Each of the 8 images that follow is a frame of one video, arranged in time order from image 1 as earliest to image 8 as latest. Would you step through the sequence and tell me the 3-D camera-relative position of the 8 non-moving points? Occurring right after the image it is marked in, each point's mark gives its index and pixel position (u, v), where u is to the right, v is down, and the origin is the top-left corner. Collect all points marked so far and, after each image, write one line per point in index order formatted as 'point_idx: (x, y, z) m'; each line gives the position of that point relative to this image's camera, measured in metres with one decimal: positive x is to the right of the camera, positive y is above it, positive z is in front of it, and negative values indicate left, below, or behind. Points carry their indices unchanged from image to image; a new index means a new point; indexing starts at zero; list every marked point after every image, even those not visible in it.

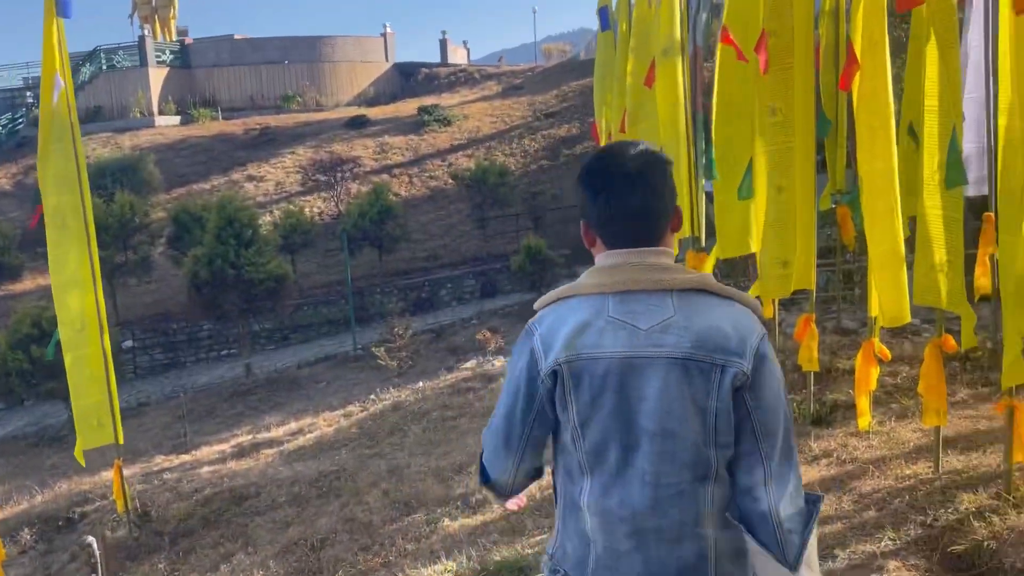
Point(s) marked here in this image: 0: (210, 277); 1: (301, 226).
0: (-4.3, +0.2, +12.0) m
1: (-4.1, +1.2, +16.4) m
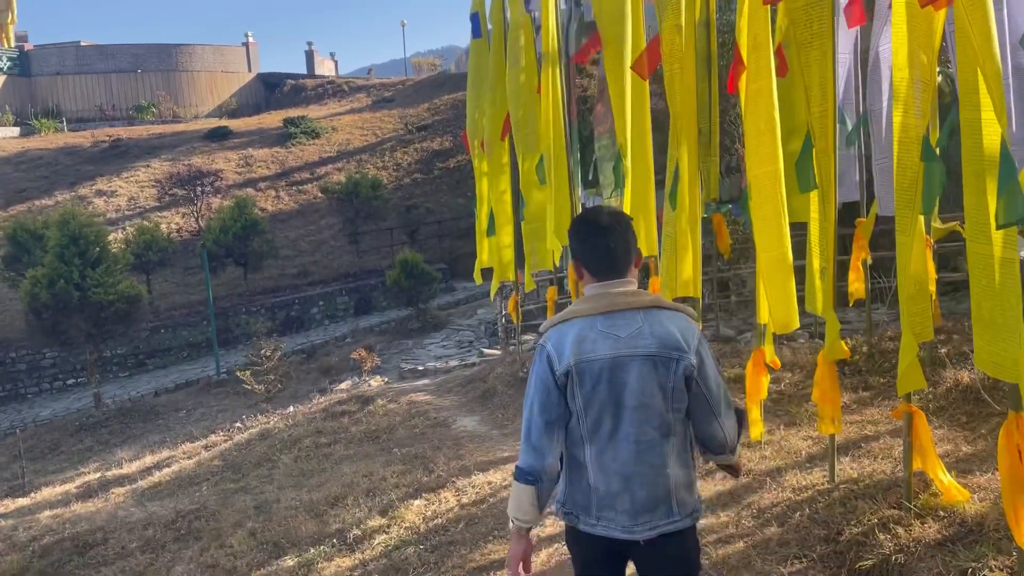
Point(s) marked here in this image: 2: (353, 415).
0: (-6.0, -0.2, +10.9) m
1: (-6.5, +0.8, +15.3) m
2: (-1.4, -1.1, +7.5) m
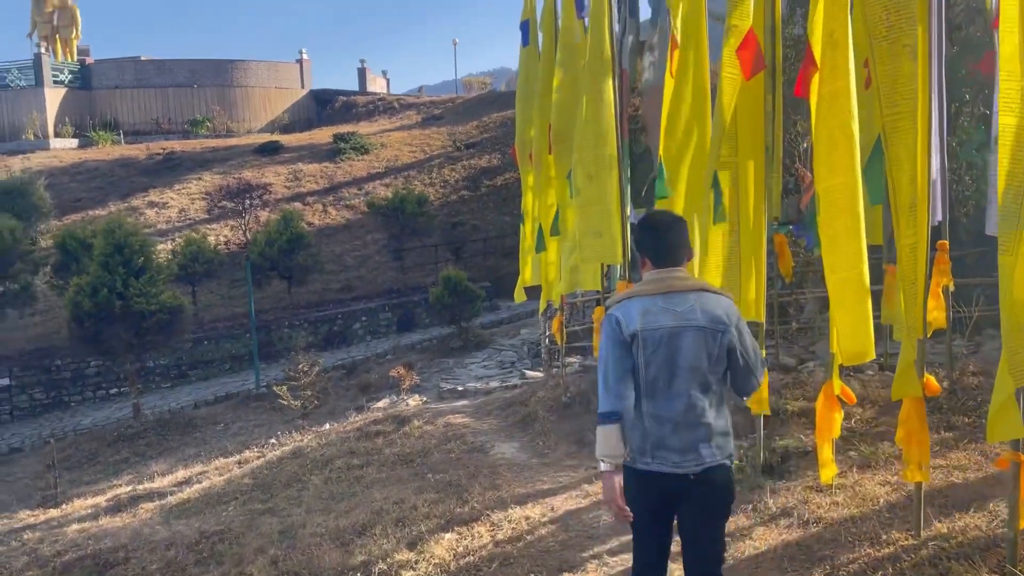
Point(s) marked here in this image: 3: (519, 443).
0: (-5.4, -0.3, +10.8) m
1: (-5.6, +0.6, +15.3) m
2: (-1.1, -1.3, +7.2) m
3: (0.0, -1.2, +6.2) m
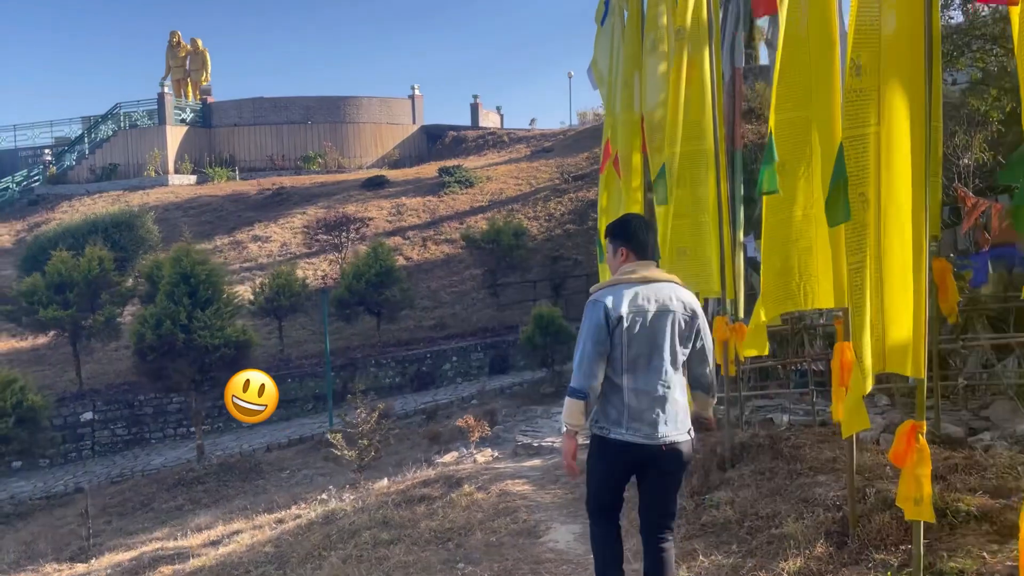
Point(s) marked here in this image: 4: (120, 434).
0: (-4.3, -0.7, +10.2) m
1: (-3.9, 0.0, +14.6) m
2: (-0.6, -1.5, +5.9) m
3: (+0.4, -1.4, +4.8) m
4: (-6.0, -2.3, +13.1) m
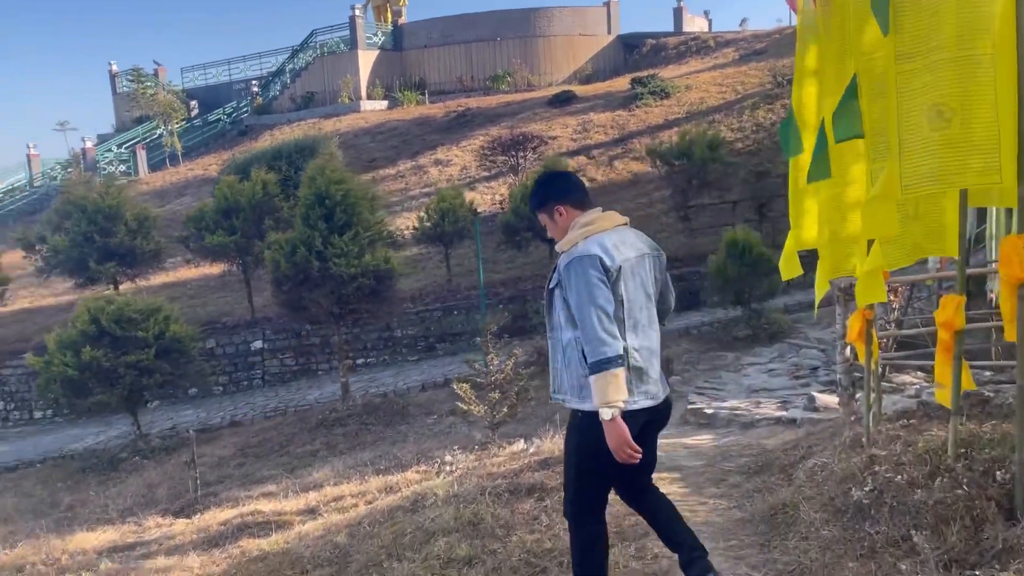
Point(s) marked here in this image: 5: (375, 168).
0: (-2.4, +0.2, +9.2) m
1: (-0.9, +1.2, +13.3) m
2: (+0.1, -1.1, +4.2) m
3: (+0.8, -1.0, +2.9) m
4: (-3.4, -1.2, +12.6) m
5: (-3.2, +2.8, +19.5) m
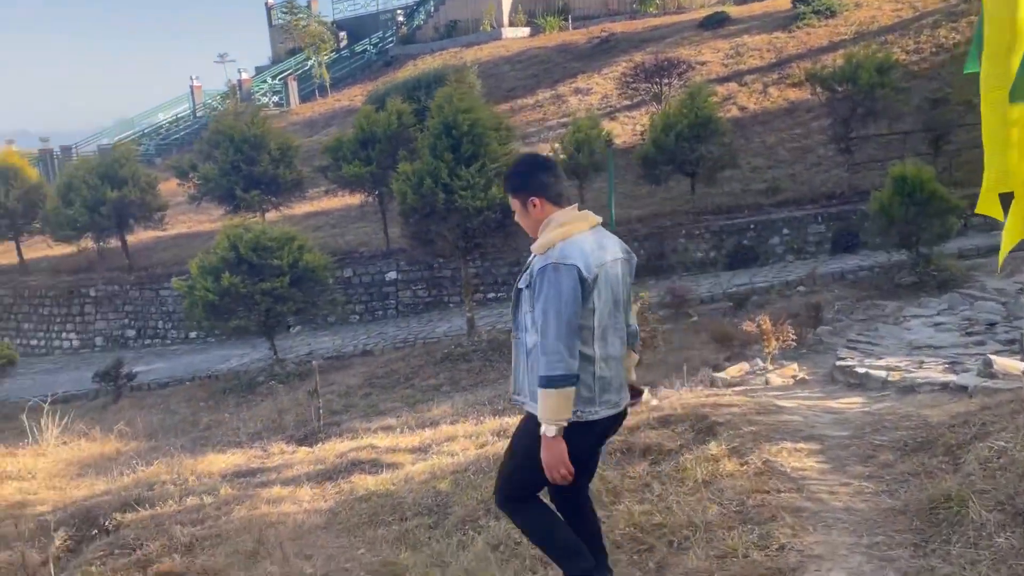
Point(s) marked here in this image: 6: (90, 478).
0: (-1.0, +0.9, +9.0) m
1: (+1.2, +2.2, +12.7) m
2: (+0.6, -0.8, +3.8) m
3: (+1.1, -0.9, +2.4) m
4: (-1.4, -0.1, +12.6) m
5: (0.0, +4.4, +19.1) m
6: (-3.5, -1.6, +7.0) m
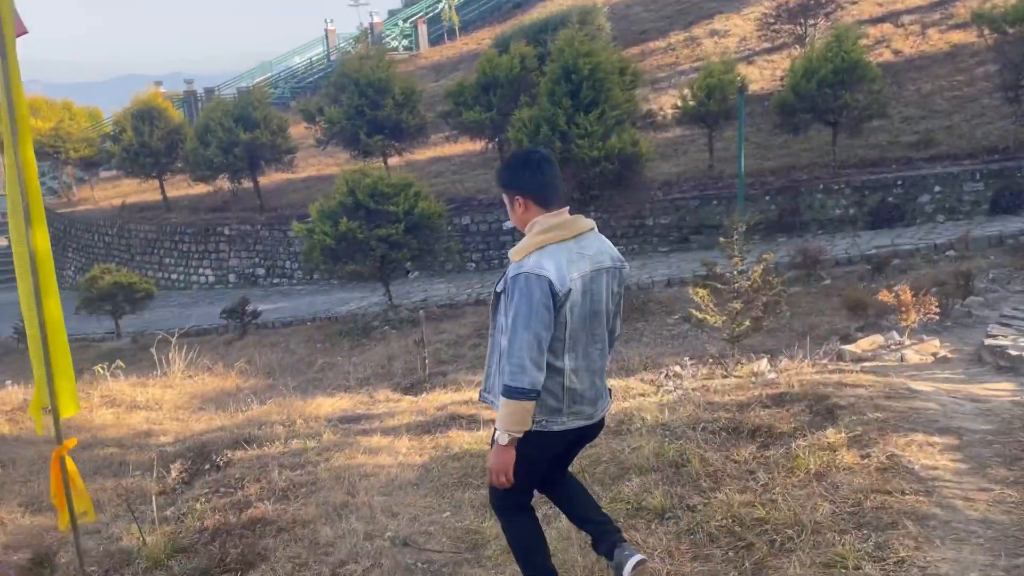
0: (+0.2, +1.4, +8.7) m
1: (+3.0, +2.9, +12.0) m
2: (+1.0, -0.7, +3.5) m
3: (+1.2, -0.8, +2.0) m
4: (+0.4, +0.6, +12.4) m
5: (+2.9, +5.4, +18.3) m
6: (-2.6, -1.1, +7.3) m
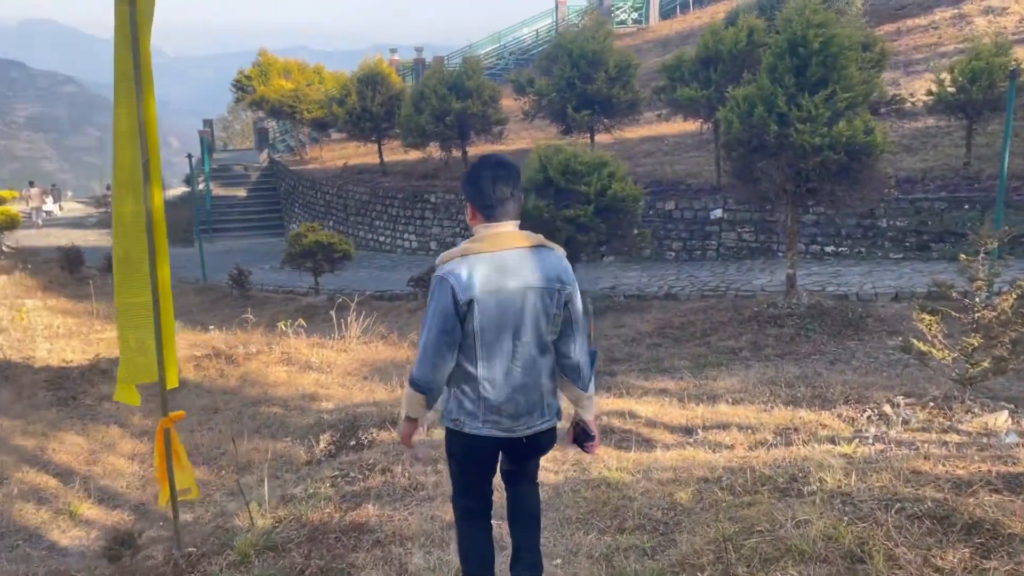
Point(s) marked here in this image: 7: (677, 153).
0: (+2.2, +1.4, +7.8) m
1: (+5.8, +2.6, +10.2) m
2: (+1.4, -0.8, +2.5) m
3: (+1.2, -1.0, +1.1) m
4: (+3.2, +0.7, +11.3) m
5: (+7.5, +5.3, +16.2) m
6: (-1.2, -0.8, +7.2) m
7: (+2.6, +2.2, +13.5) m
